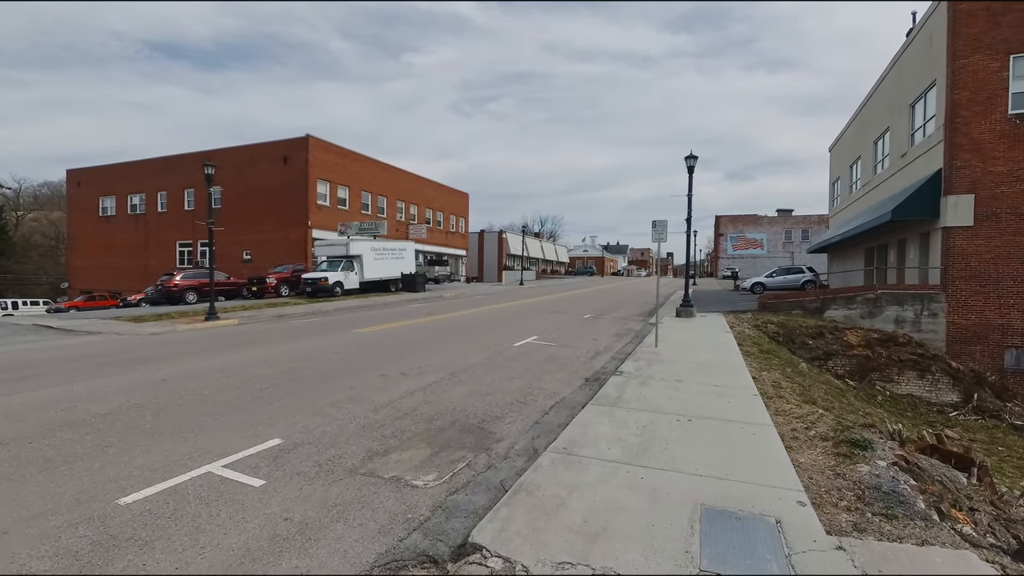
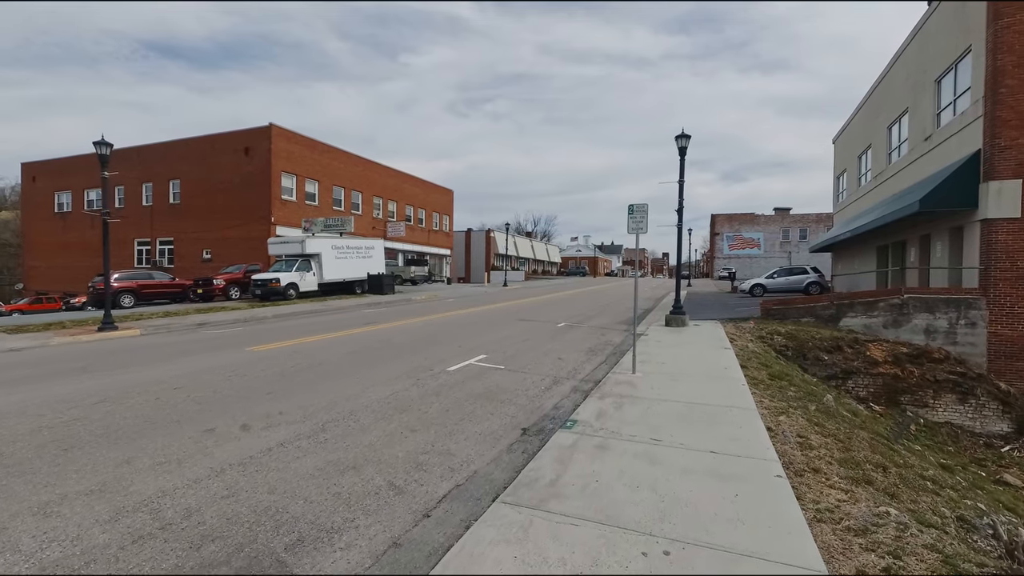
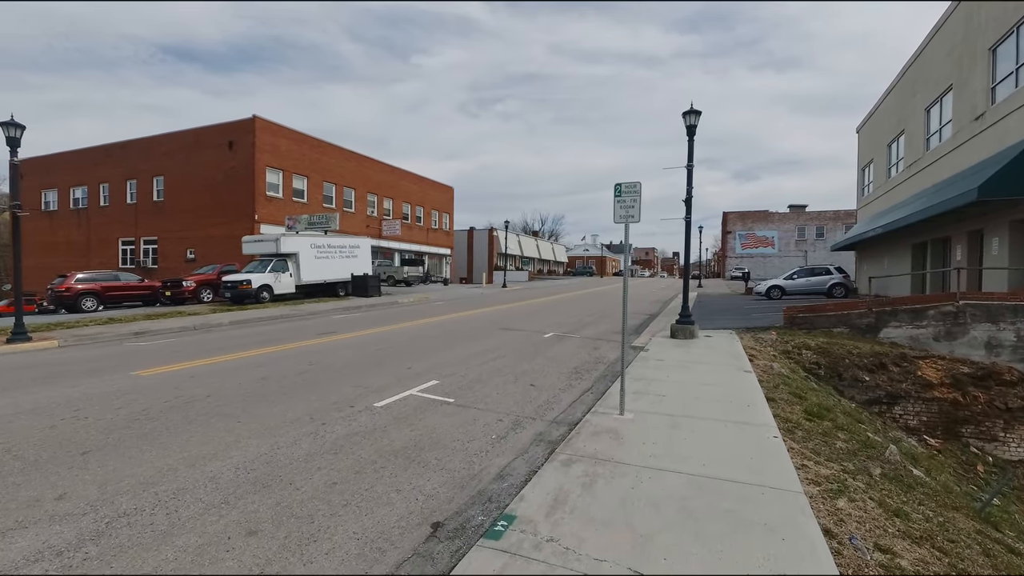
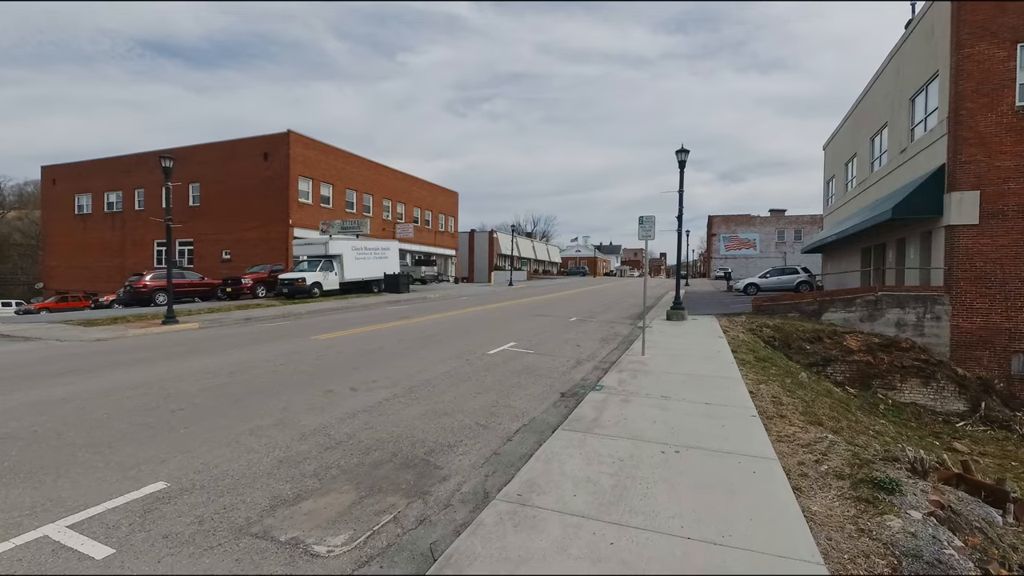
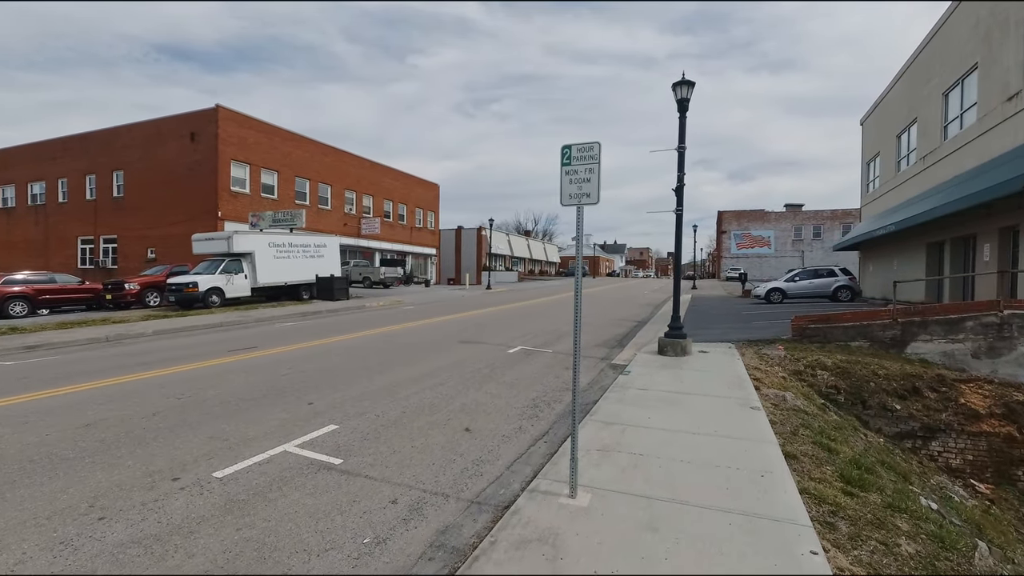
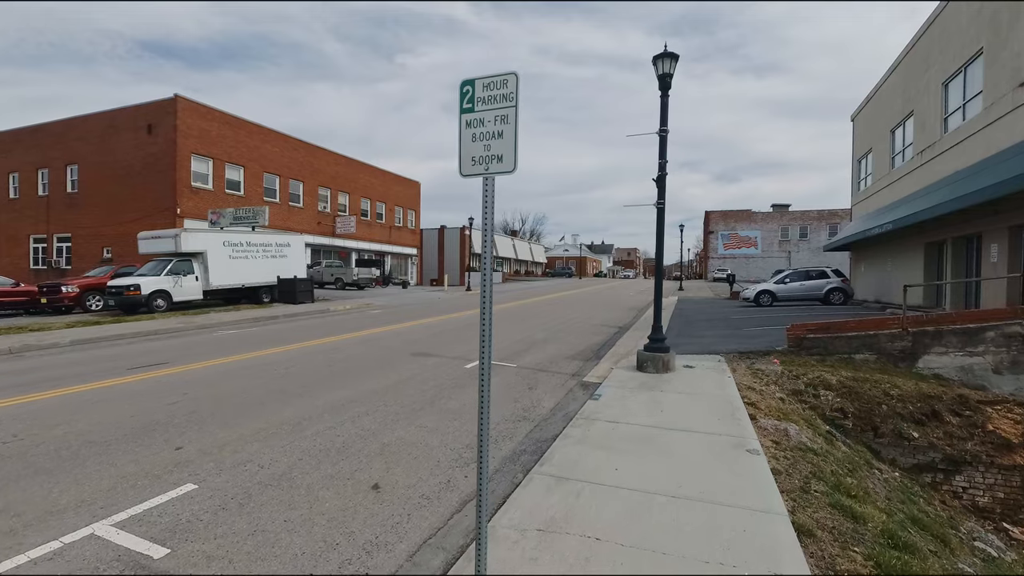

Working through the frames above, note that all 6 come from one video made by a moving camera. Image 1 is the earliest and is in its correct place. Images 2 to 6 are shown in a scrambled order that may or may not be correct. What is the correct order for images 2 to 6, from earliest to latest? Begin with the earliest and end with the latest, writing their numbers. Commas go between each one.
4, 2, 3, 5, 6
